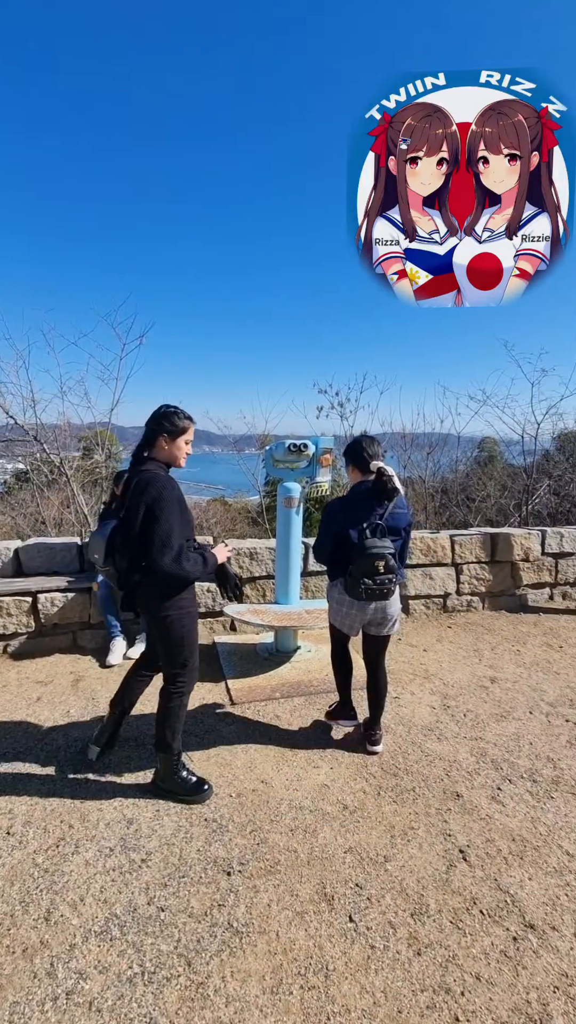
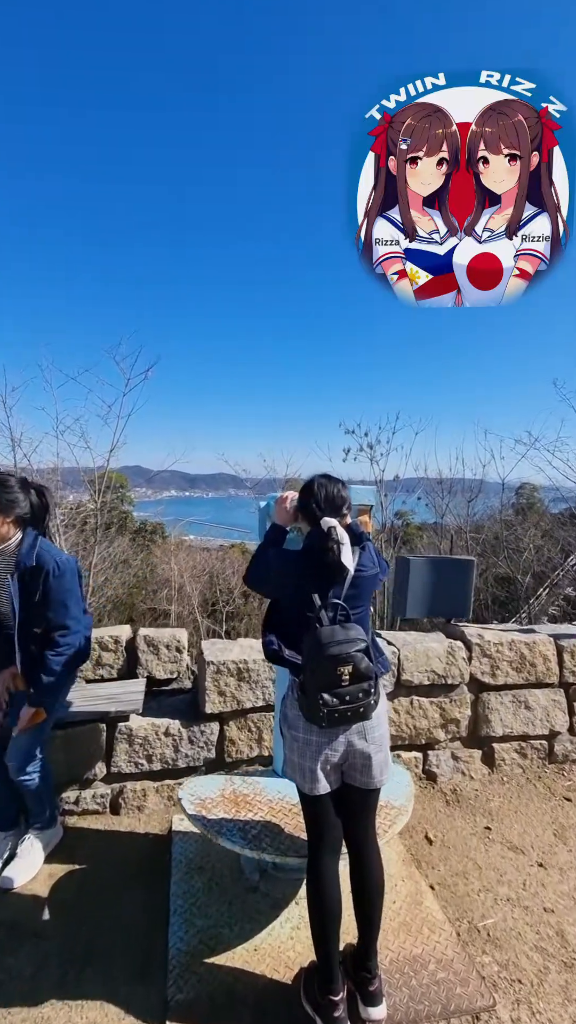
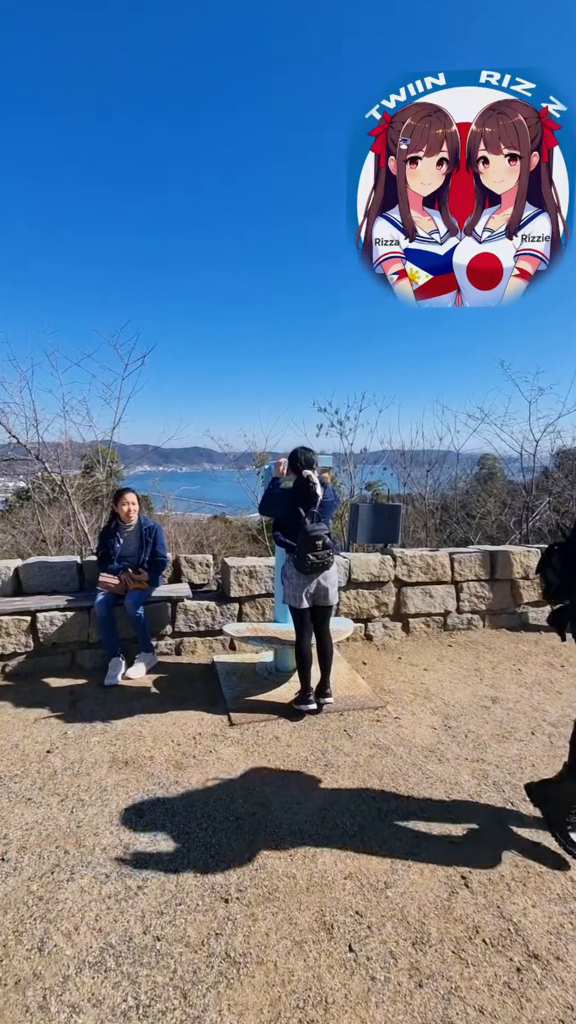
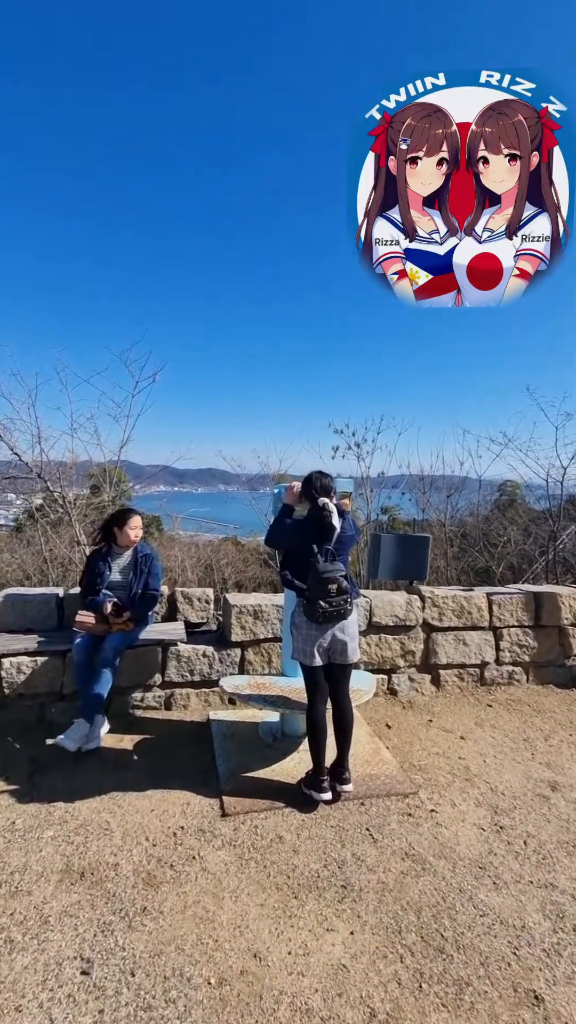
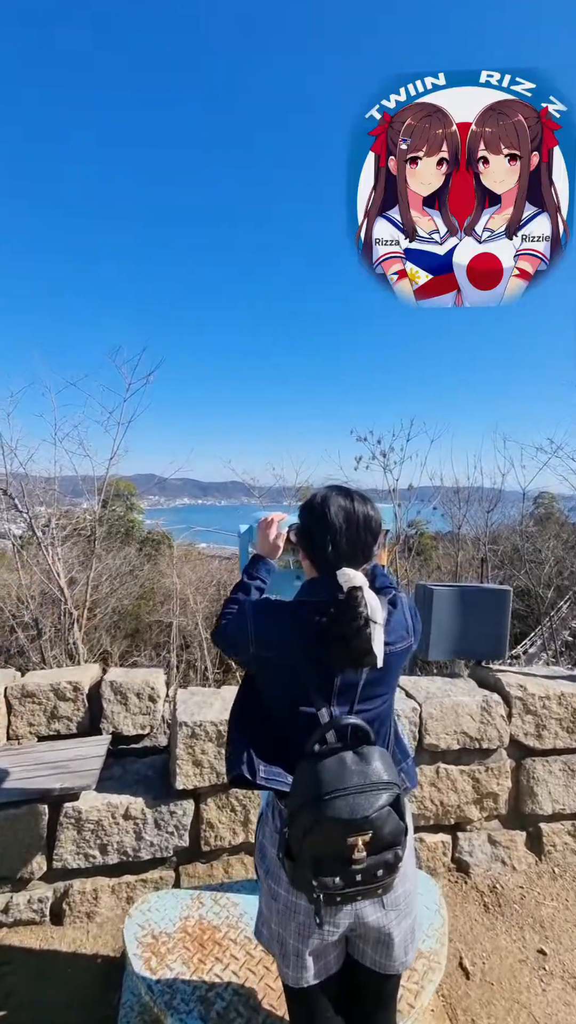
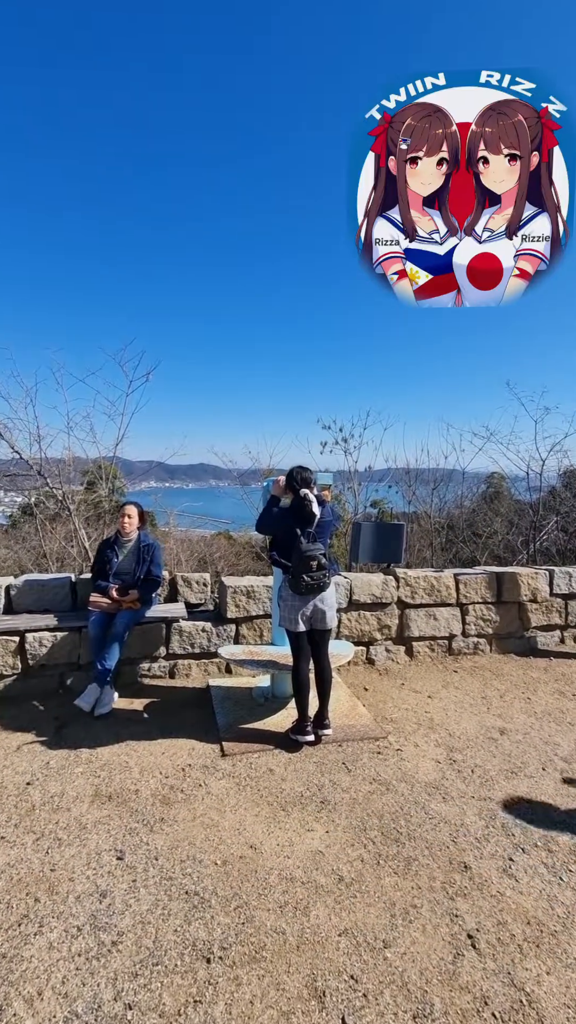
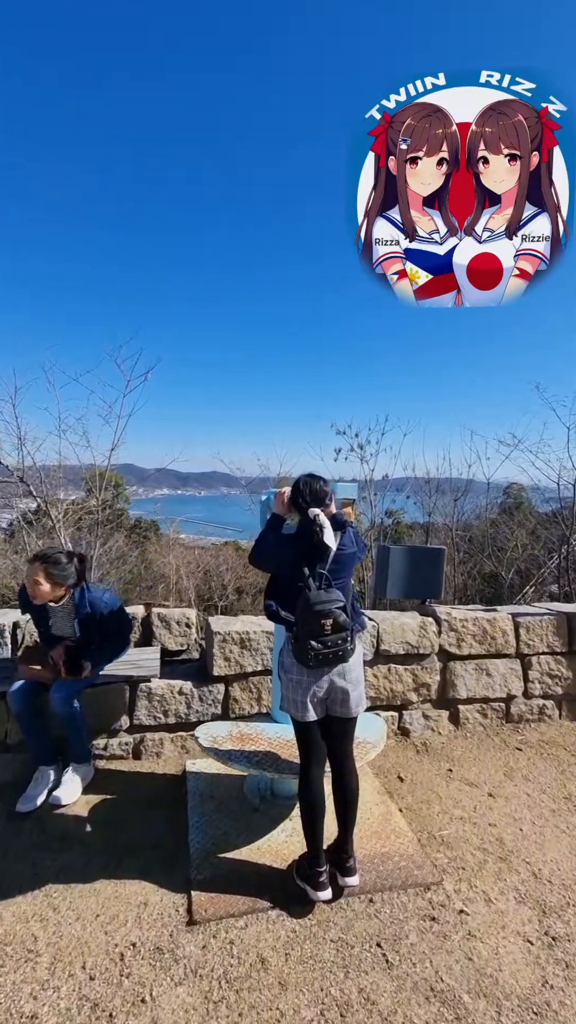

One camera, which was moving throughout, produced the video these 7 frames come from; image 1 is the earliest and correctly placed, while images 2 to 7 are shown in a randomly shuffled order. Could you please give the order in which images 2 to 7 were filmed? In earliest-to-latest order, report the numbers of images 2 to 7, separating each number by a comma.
3, 6, 4, 7, 2, 5
